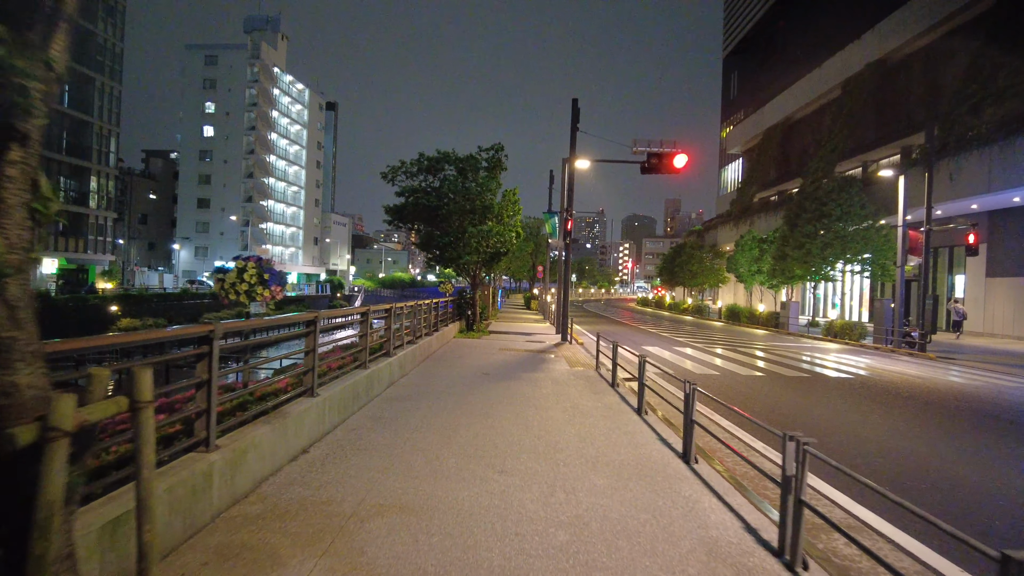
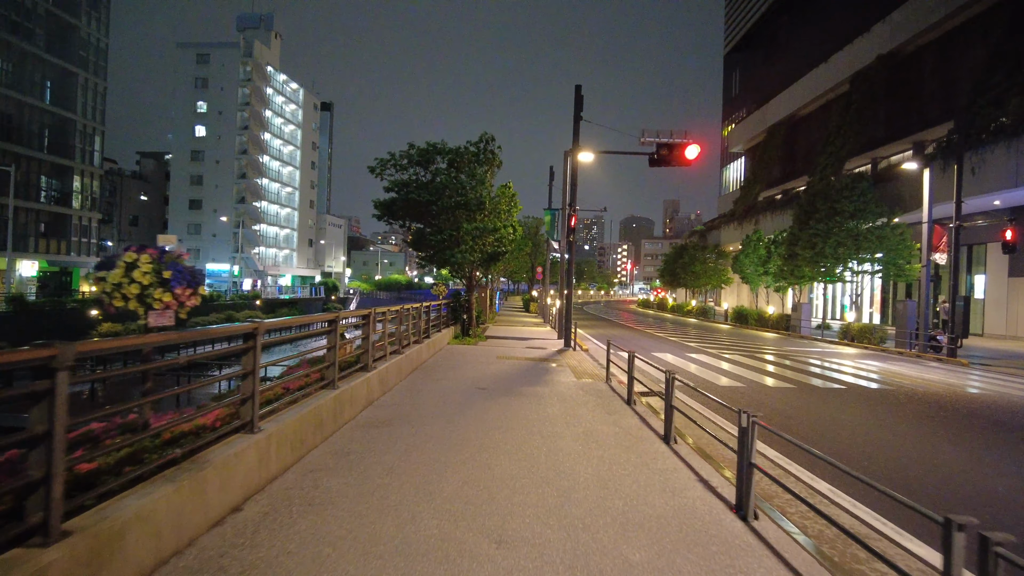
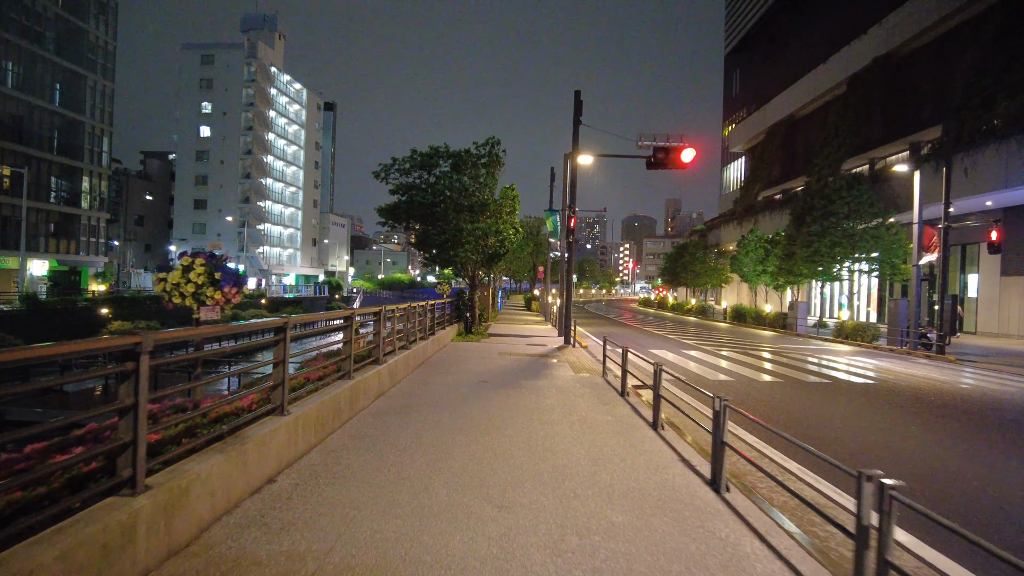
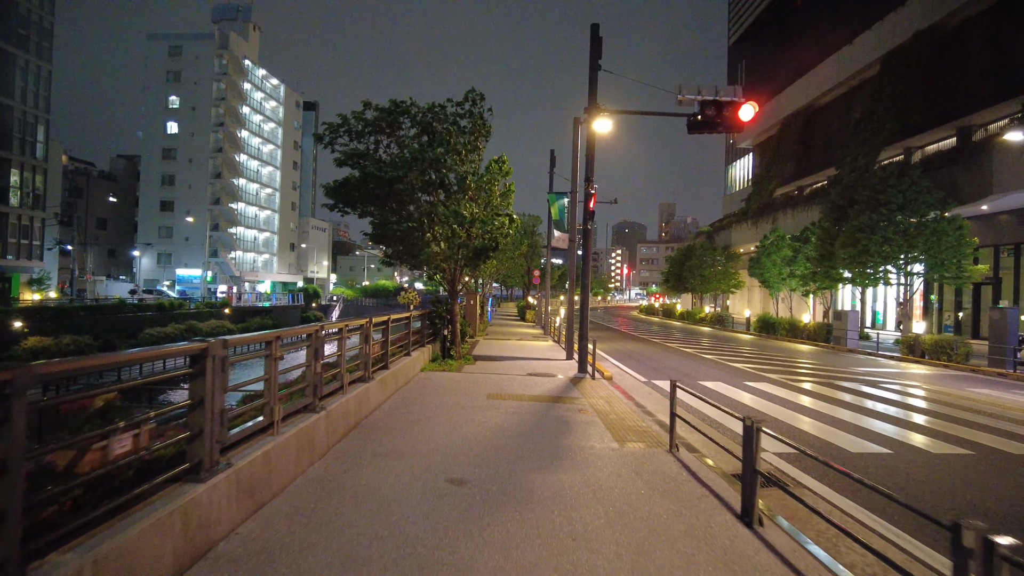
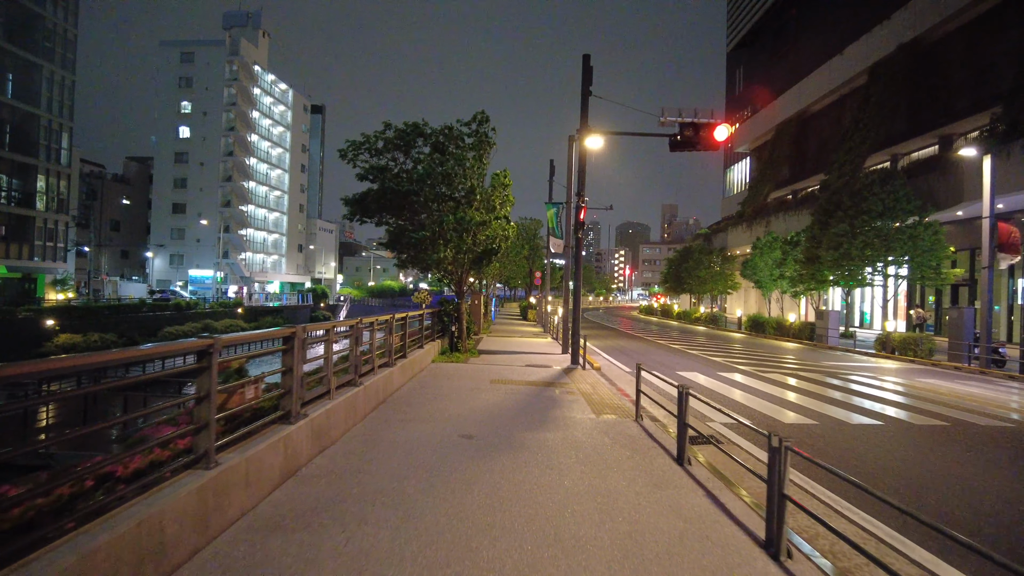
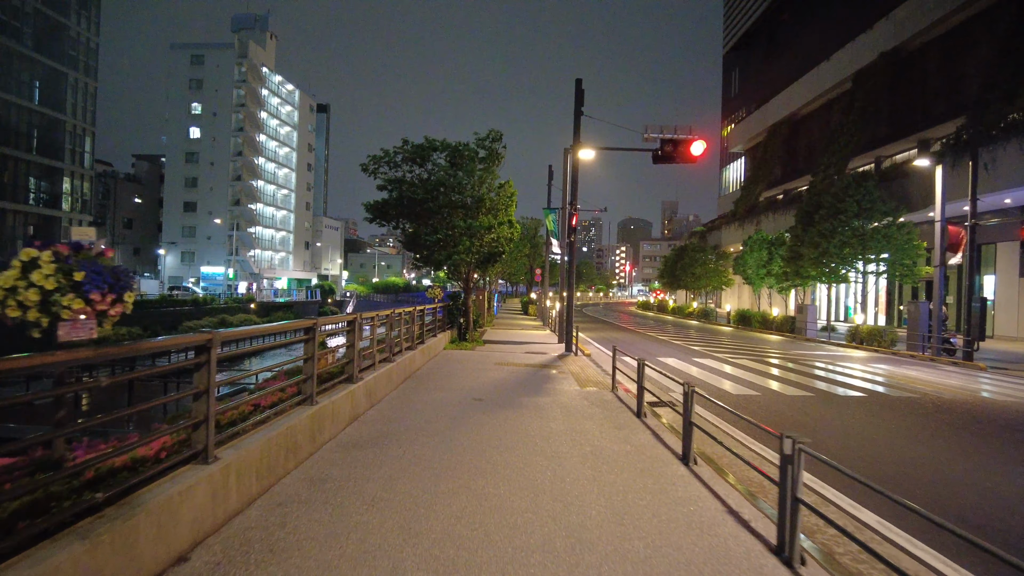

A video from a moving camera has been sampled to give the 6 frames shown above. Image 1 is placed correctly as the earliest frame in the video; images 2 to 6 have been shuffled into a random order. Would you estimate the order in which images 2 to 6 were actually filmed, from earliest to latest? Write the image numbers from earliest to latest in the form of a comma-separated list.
3, 2, 6, 5, 4
